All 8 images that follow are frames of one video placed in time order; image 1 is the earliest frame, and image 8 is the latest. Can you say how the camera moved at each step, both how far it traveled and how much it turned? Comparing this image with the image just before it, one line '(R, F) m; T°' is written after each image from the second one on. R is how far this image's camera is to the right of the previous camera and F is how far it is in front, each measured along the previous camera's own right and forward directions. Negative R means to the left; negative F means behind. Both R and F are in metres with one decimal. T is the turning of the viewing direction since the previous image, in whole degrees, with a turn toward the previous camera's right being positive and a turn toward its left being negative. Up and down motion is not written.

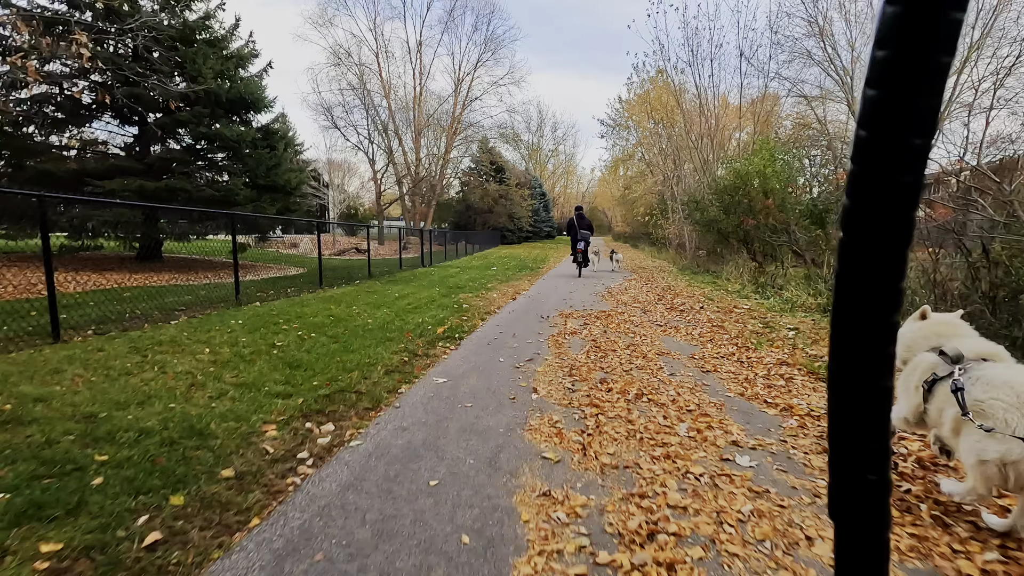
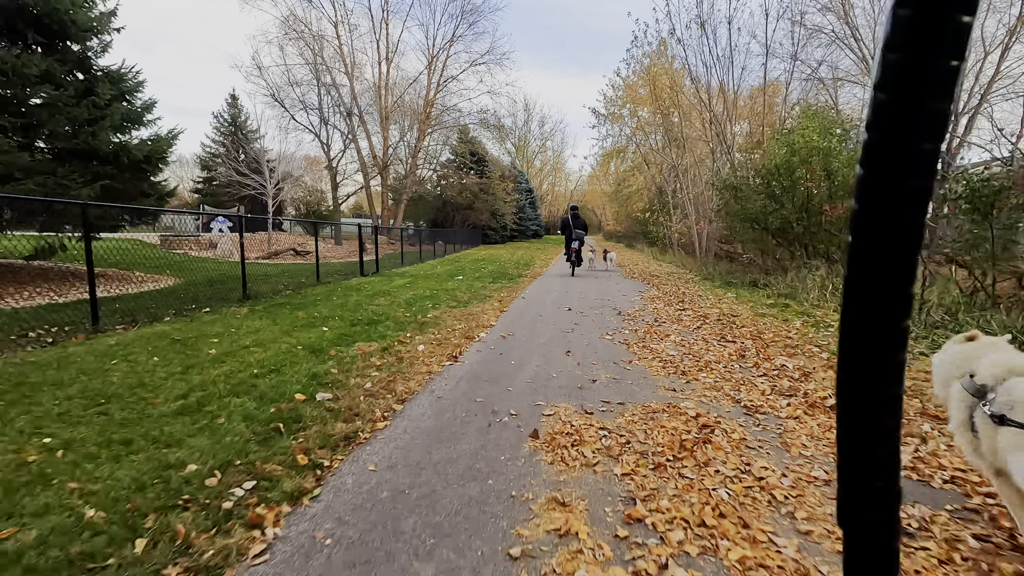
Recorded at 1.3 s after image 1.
(+0.3, +3.2) m; +1°
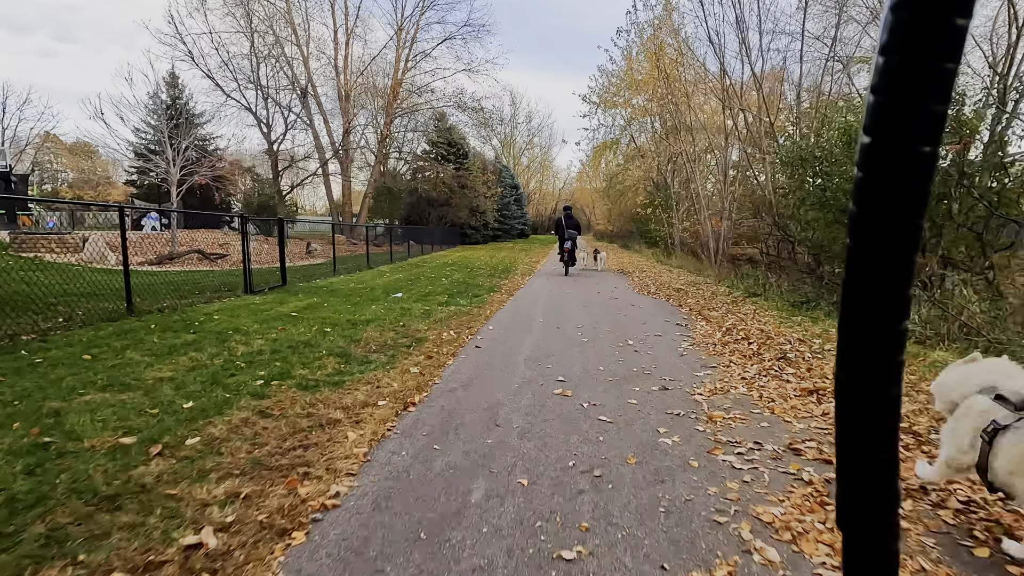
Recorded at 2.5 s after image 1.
(+0.3, +3.1) m; +1°
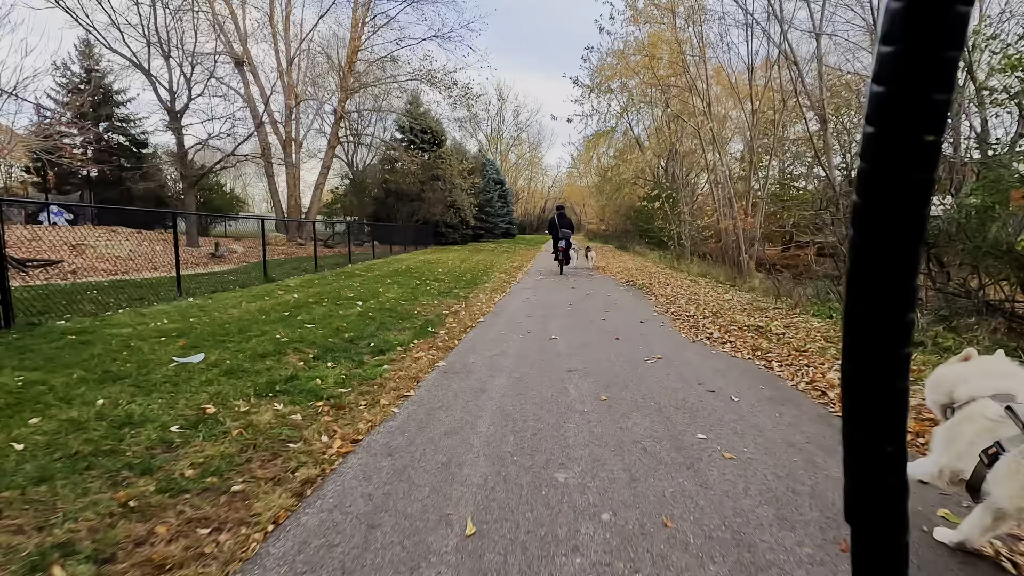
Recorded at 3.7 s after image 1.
(+0.4, +3.4) m; +1°
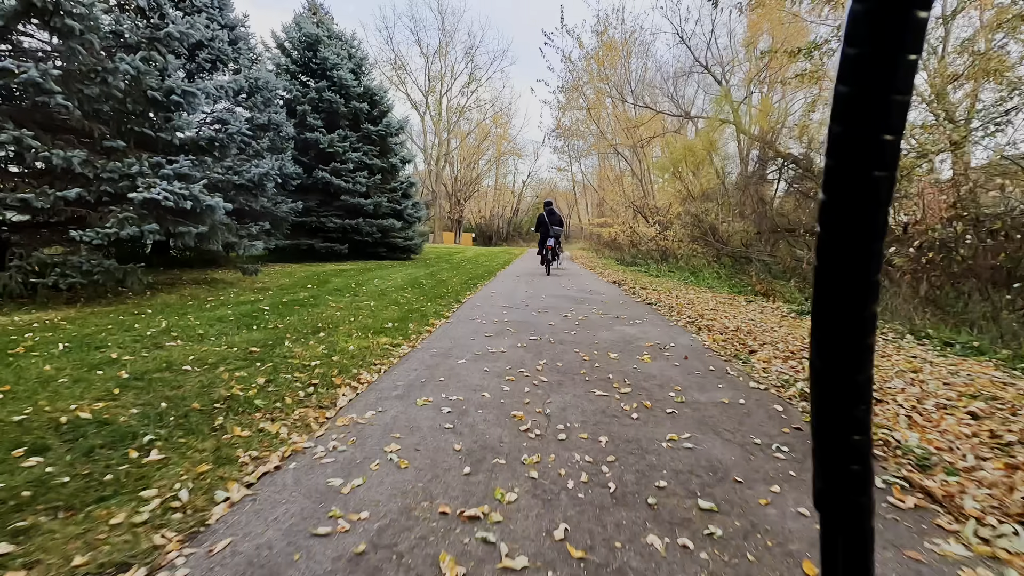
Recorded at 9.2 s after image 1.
(0.0, +0.4) m; +3°
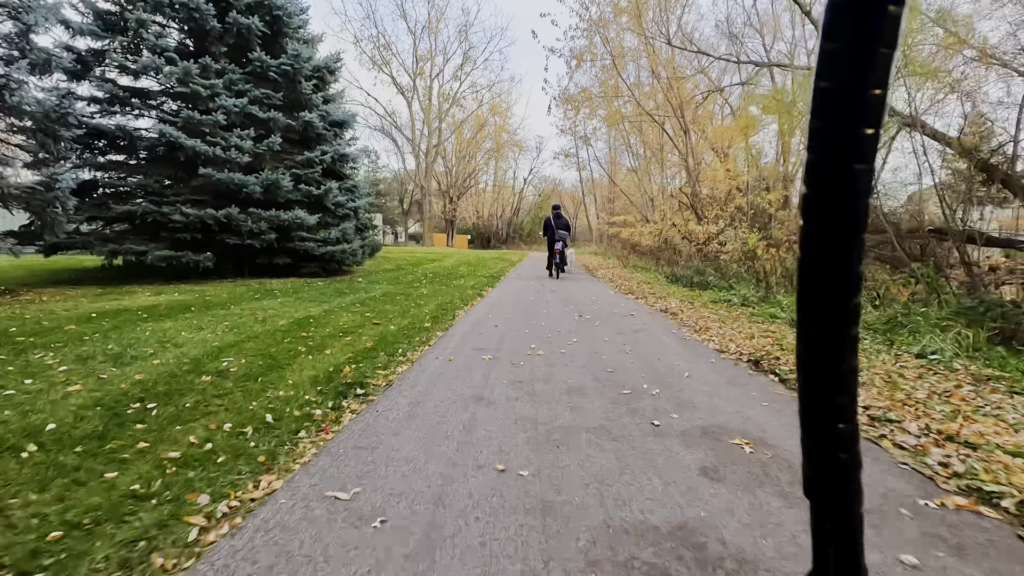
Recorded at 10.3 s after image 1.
(0.0, +0.2) m; 0°
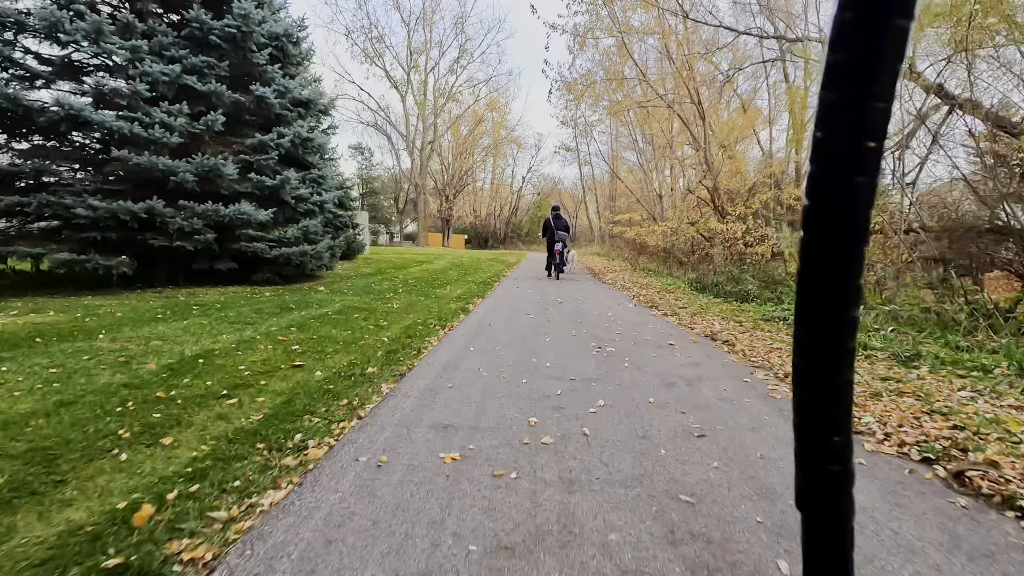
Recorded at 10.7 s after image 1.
(+0.1, +1.6) m; 0°
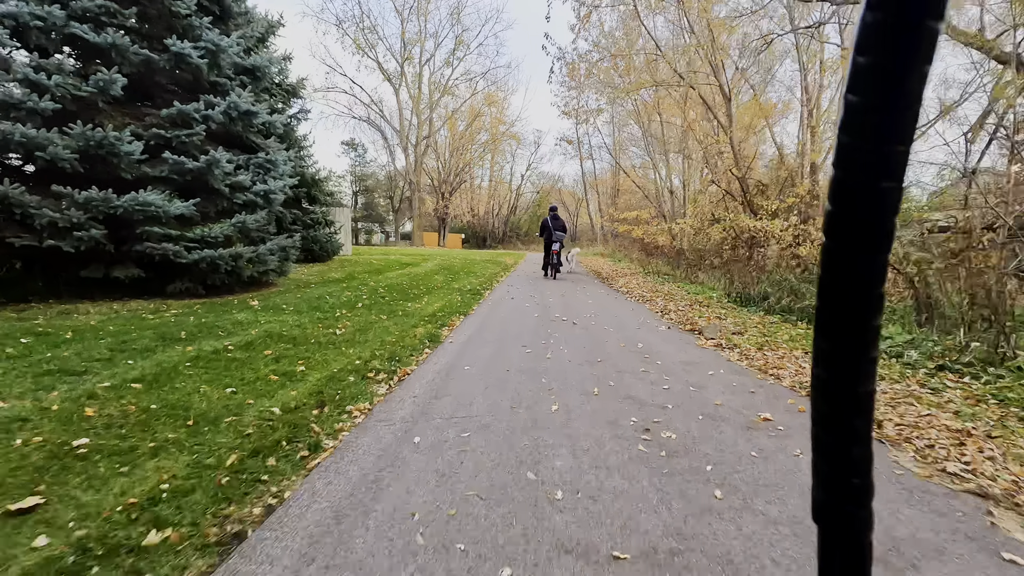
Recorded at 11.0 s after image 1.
(+0.1, +1.8) m; 0°
